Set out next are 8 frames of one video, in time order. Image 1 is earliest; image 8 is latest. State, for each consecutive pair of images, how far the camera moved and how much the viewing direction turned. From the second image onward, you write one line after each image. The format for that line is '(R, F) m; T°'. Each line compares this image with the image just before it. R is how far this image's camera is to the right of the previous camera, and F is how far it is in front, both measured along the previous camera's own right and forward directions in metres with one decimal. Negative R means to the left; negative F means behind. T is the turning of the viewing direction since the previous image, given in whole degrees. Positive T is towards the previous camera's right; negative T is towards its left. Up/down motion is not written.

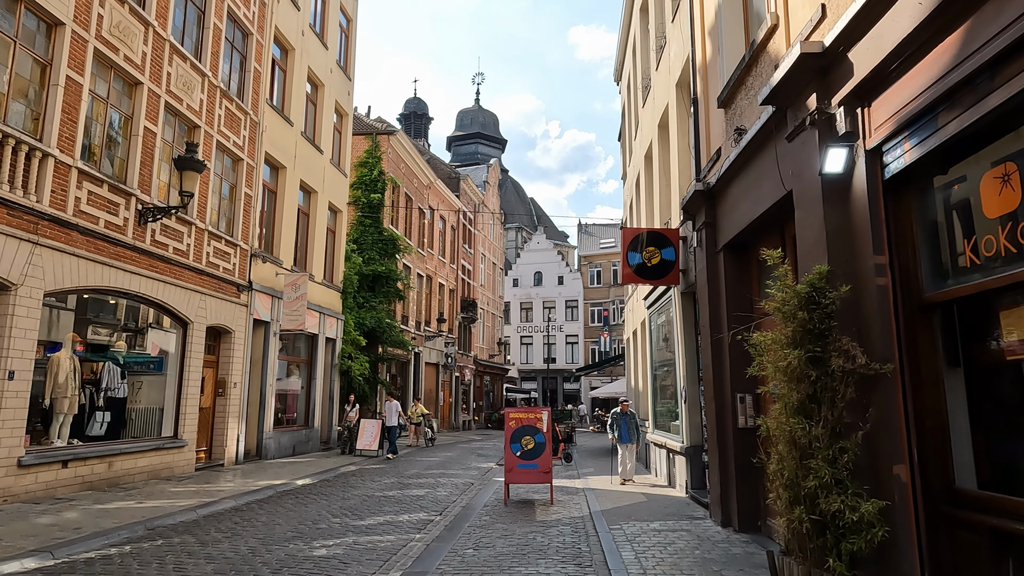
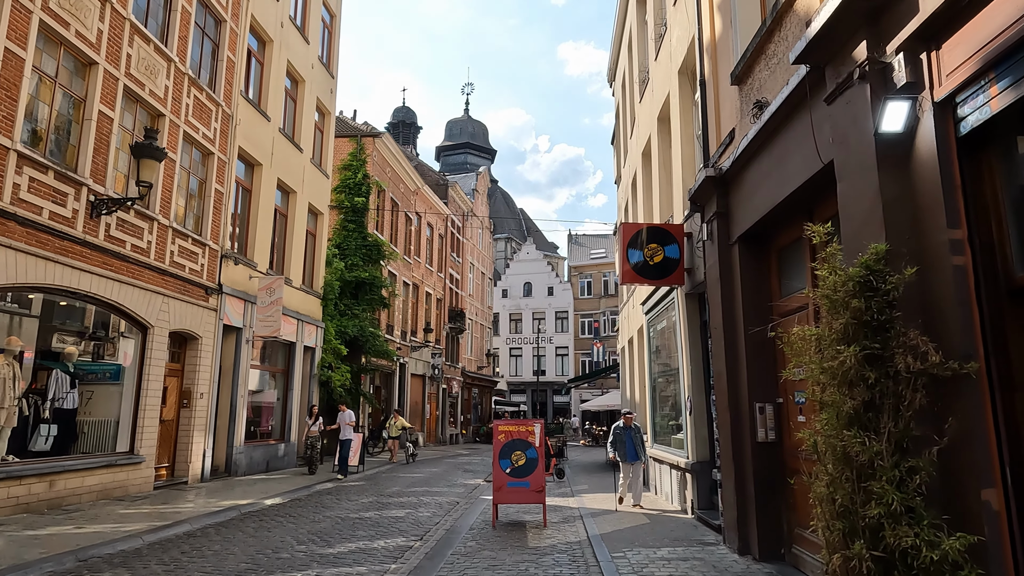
(0.0, +0.9) m; +1°
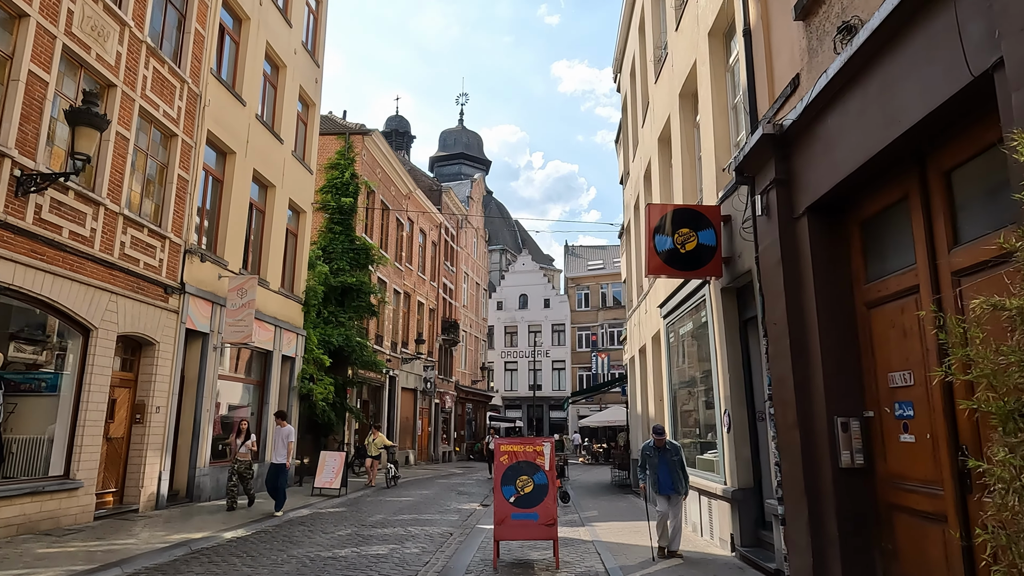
(-0.1, +1.6) m; +1°
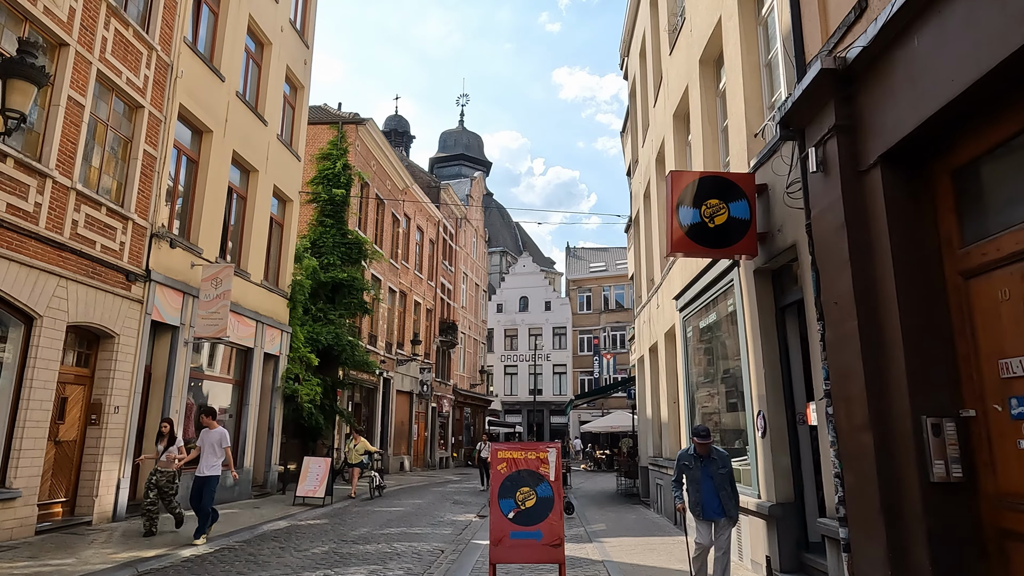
(0.0, +1.2) m; 0°
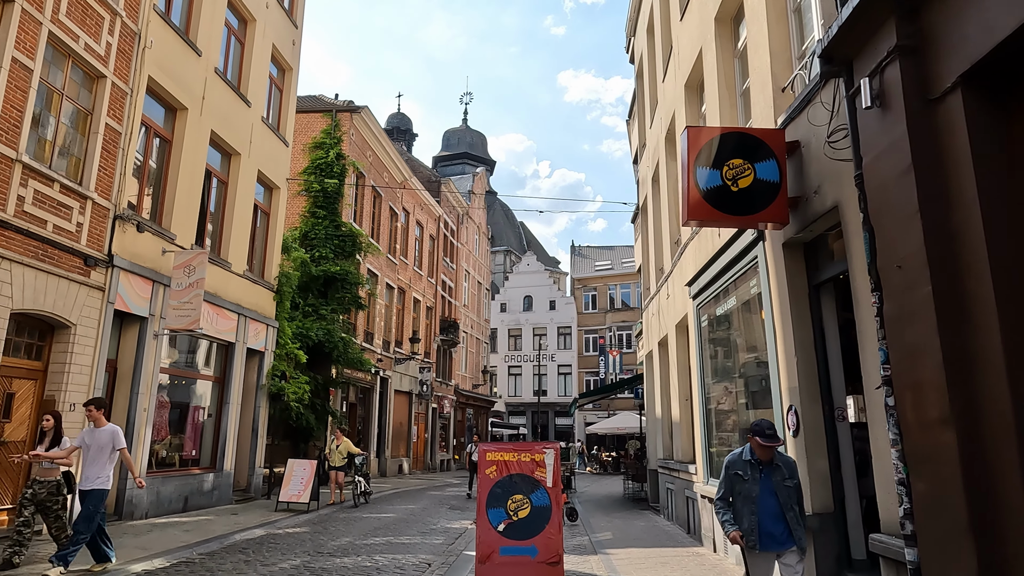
(+0.1, +1.0) m; 0°
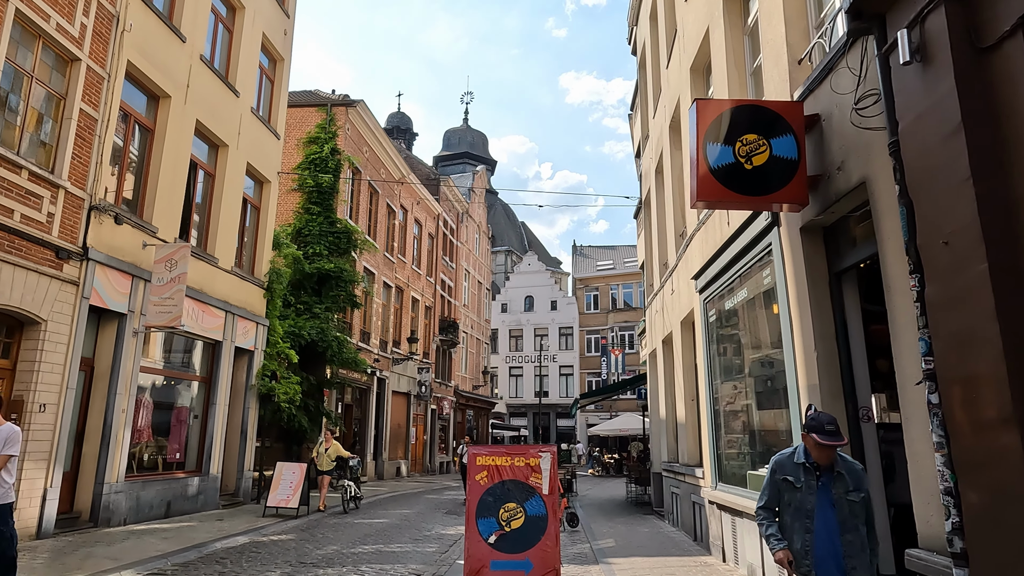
(+0.1, +0.5) m; 0°
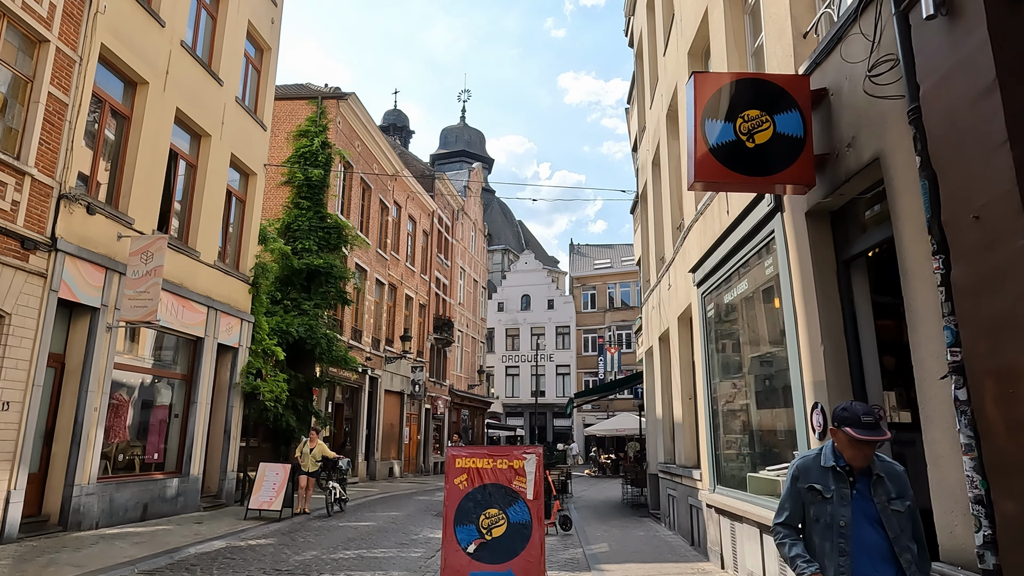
(+0.1, +0.4) m; 0°
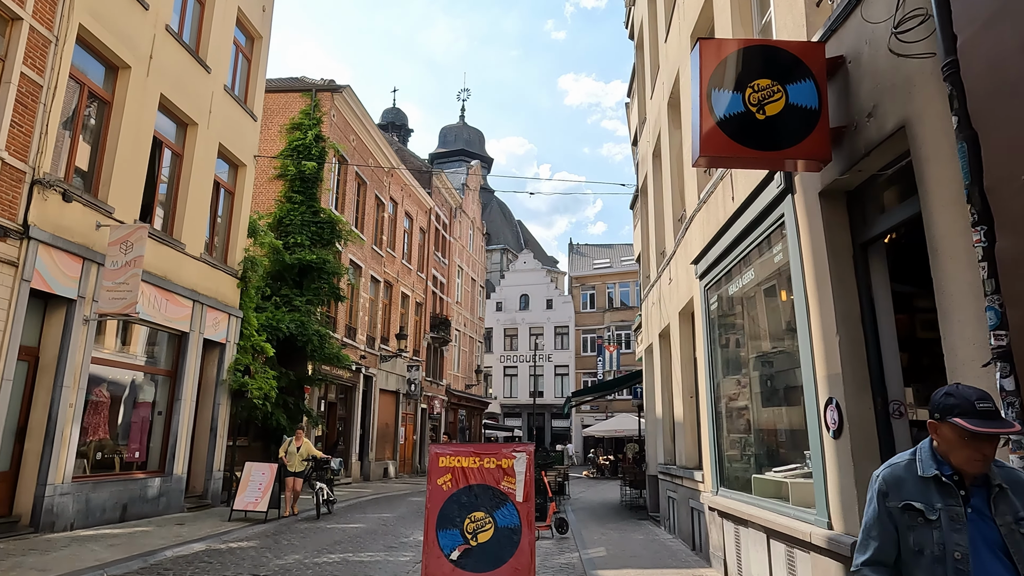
(+0.1, +0.4) m; 0°
